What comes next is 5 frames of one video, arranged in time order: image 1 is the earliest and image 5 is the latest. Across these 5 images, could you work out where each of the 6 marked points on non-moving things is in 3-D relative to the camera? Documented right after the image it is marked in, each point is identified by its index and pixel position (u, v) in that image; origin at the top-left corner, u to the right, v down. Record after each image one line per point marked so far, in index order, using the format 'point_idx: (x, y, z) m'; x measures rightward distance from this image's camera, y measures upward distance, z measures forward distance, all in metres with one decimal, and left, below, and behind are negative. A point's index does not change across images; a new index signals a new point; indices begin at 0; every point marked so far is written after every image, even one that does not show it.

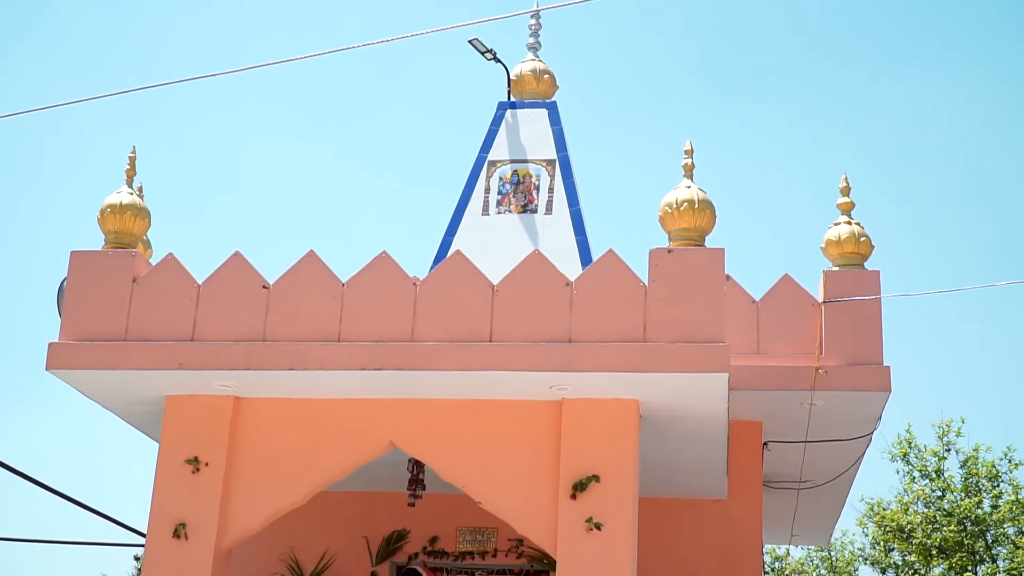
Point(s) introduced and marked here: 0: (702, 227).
0: (+1.0, +0.3, +5.4) m
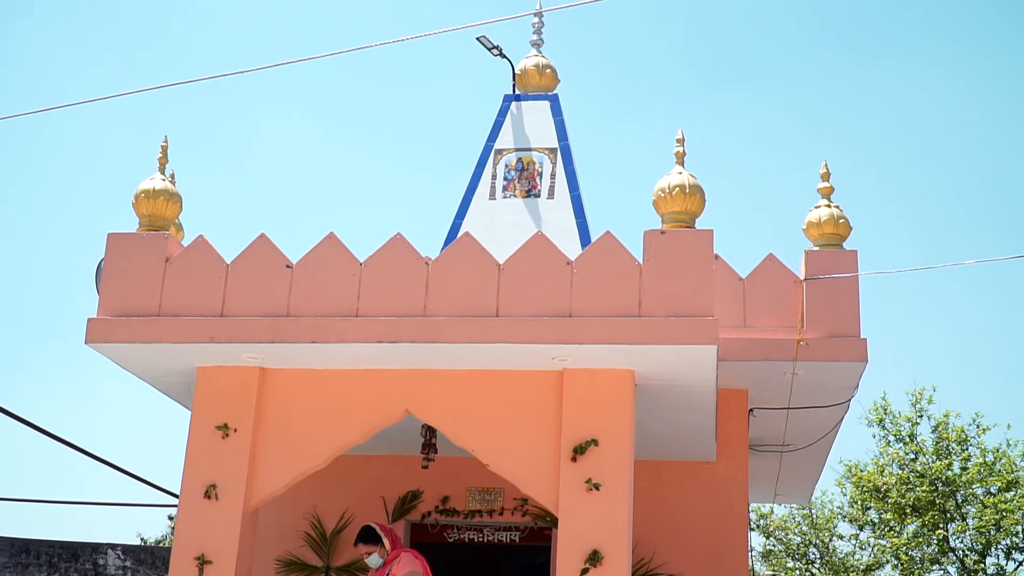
0: (+1.1, +0.5, +5.8) m
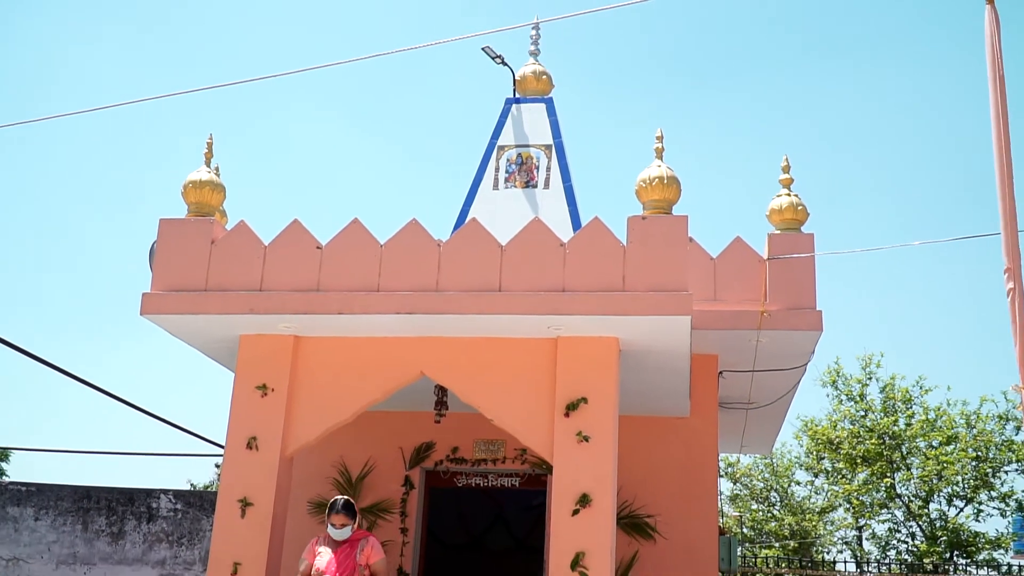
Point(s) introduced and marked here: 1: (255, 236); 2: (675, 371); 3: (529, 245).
0: (+1.1, +0.6, +6.7) m
1: (-1.8, +0.4, +6.9) m
2: (+1.1, -0.6, +6.7) m
3: (+0.1, +0.3, +6.6) m
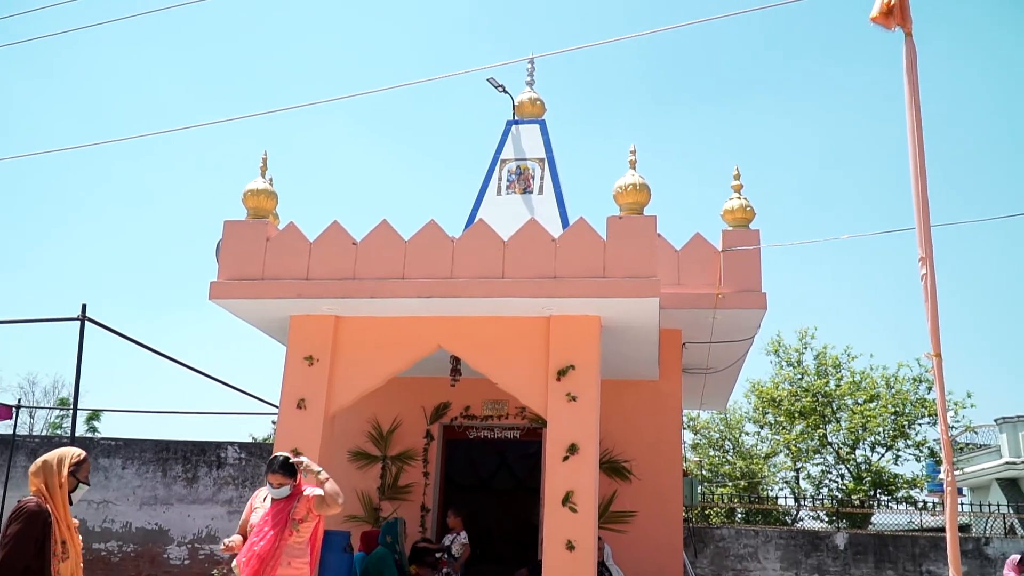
0: (+1.1, +0.7, +8.2) m
1: (-1.8, +0.5, +8.4) m
2: (+1.1, -0.5, +8.2) m
3: (+0.1, +0.4, +8.1) m
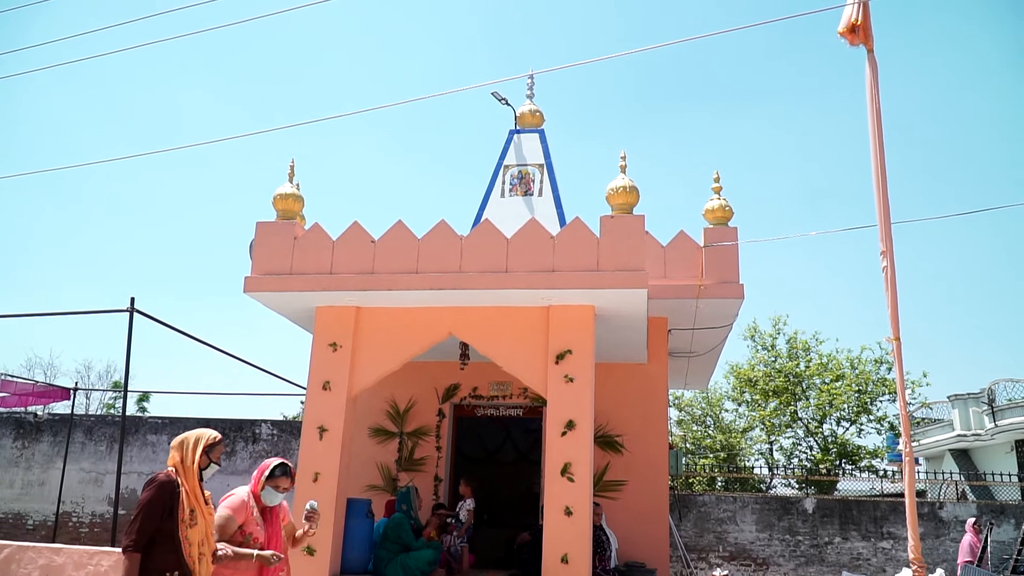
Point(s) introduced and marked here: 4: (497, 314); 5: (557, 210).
0: (+1.1, +0.8, +9.1) m
1: (-1.8, +0.5, +9.4) m
2: (+1.2, -0.4, +9.2) m
3: (+0.1, +0.5, +9.0) m
4: (-0.1, -0.3, +9.3) m
5: (+0.5, +0.8, +10.0) m
